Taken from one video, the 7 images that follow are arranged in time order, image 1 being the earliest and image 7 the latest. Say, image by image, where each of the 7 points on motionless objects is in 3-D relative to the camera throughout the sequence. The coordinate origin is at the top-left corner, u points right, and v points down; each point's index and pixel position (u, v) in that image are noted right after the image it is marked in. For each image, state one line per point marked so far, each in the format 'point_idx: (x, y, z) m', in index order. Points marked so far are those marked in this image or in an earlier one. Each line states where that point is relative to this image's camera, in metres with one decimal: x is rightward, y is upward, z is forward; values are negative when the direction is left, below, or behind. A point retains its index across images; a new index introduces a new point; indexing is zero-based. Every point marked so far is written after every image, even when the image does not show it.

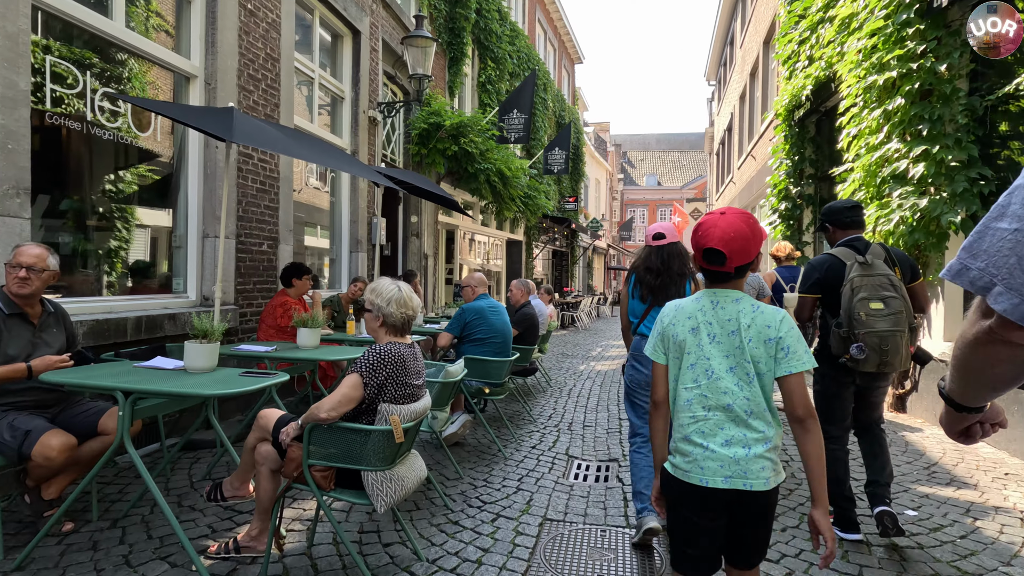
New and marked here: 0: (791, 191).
0: (+4.6, +1.6, +8.8) m
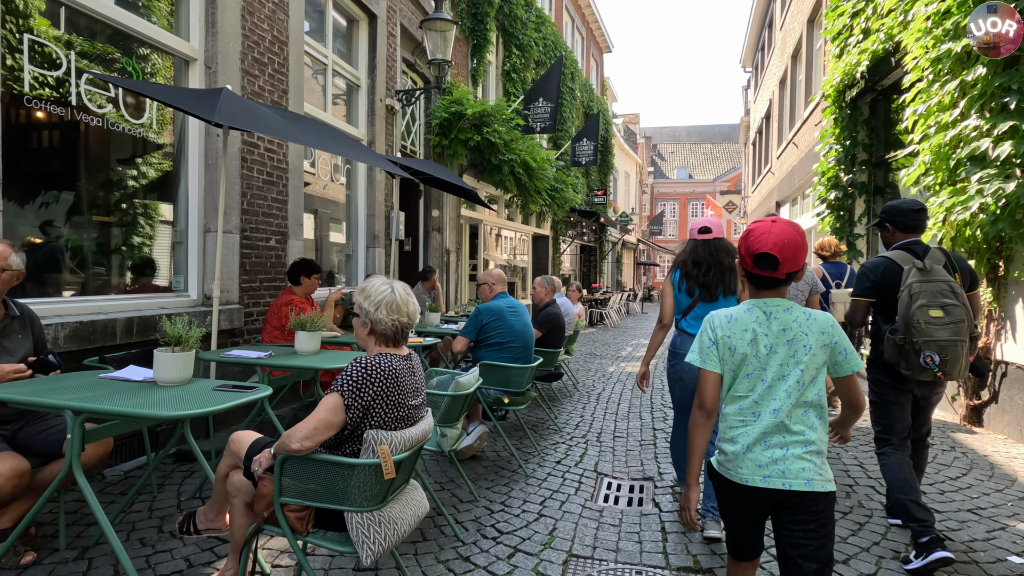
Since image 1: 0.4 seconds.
0: (+5.0, +1.6, +8.1) m
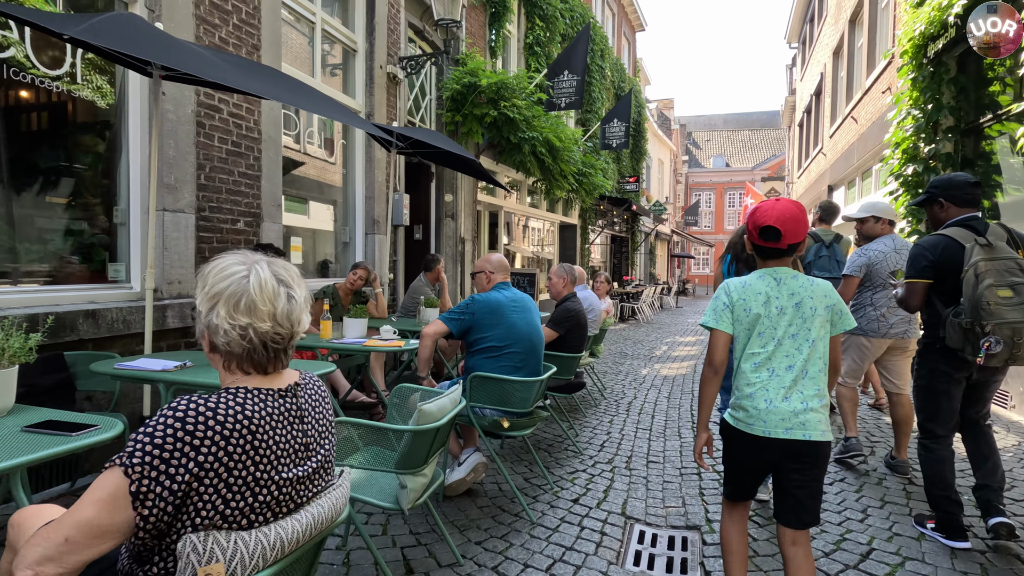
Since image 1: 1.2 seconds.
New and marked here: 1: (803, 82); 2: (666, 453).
0: (+5.2, +1.7, +6.8) m
1: (+10.7, +7.6, +19.8) m
2: (+1.3, -1.4, +4.4) m
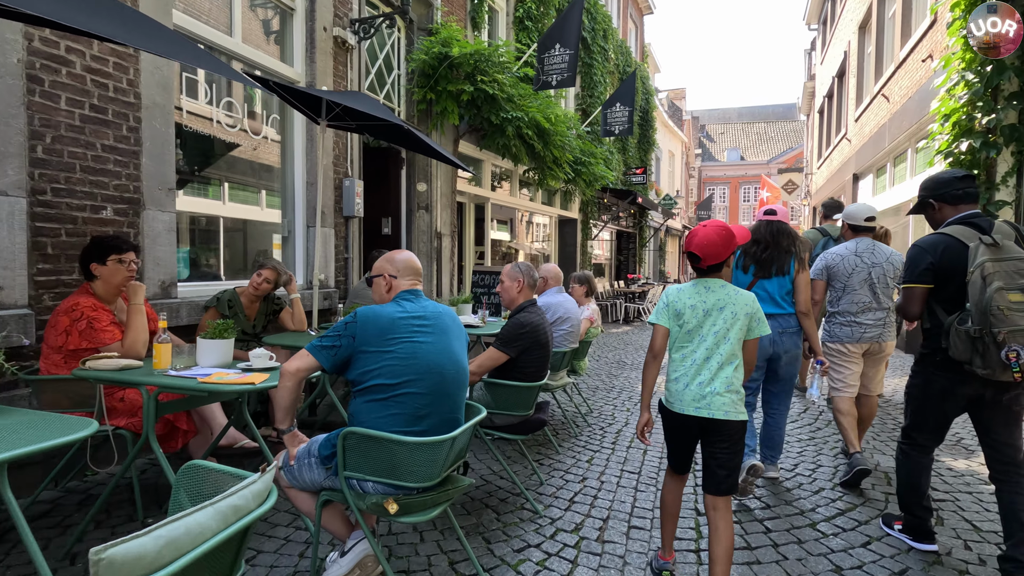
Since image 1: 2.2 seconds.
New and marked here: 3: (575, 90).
0: (+4.9, +1.7, +5.6) m
1: (+10.7, +7.7, +18.4) m
2: (+0.9, -1.4, +3.3) m
3: (+1.6, +5.2, +13.9) m
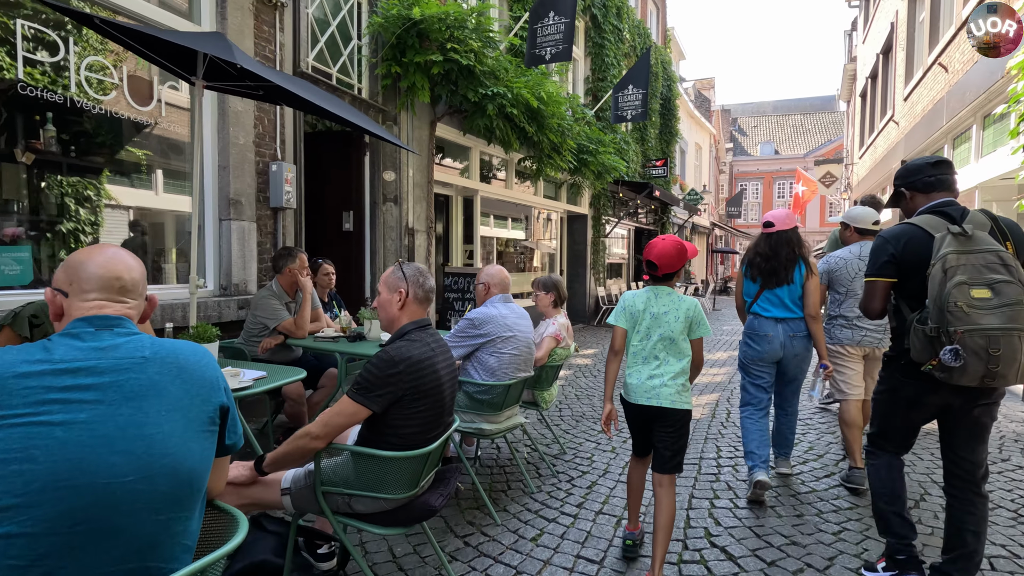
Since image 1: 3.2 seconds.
0: (+4.5, +1.7, +4.2) m
1: (+11.0, +7.6, +16.7) m
2: (+0.4, -1.4, +2.1) m
3: (+1.7, +5.1, +12.7) m
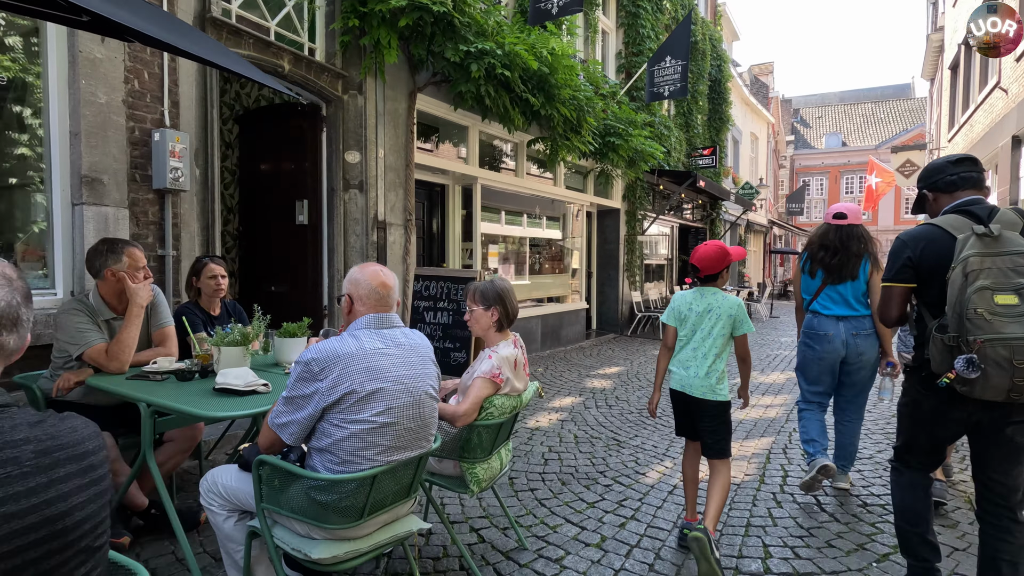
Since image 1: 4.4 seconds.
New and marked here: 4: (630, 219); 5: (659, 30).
0: (+4.1, +1.6, +2.4) m
1: (+11.8, +7.5, +14.2) m
2: (-0.2, -1.5, +0.7) m
3: (+2.1, +5.0, +11.1) m
4: (+2.7, +1.6, +12.2) m
5: (+3.3, +5.7, +11.9) m
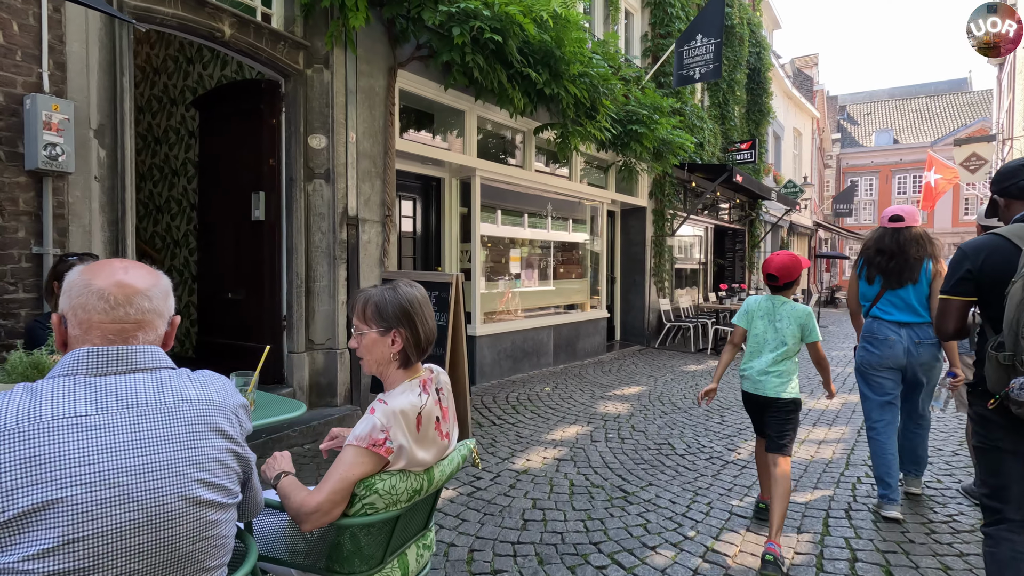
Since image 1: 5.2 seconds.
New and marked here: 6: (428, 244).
0: (+3.8, +1.6, +1.2) m
1: (+12.2, +7.3, +12.5) m
2: (-0.6, -1.5, -0.3) m
3: (+2.4, +4.9, +10.1) m
4: (+3.0, +1.5, +11.0) m
5: (+3.6, +5.6, +10.8) m
6: (-1.1, +0.6, +6.9) m
